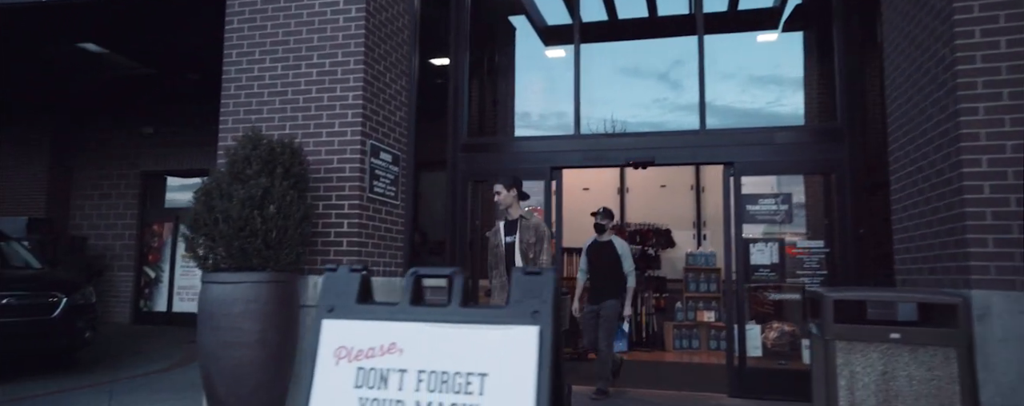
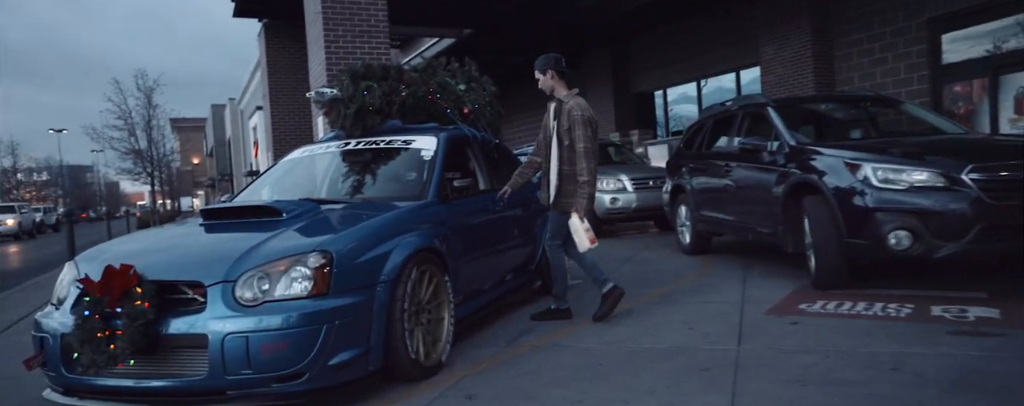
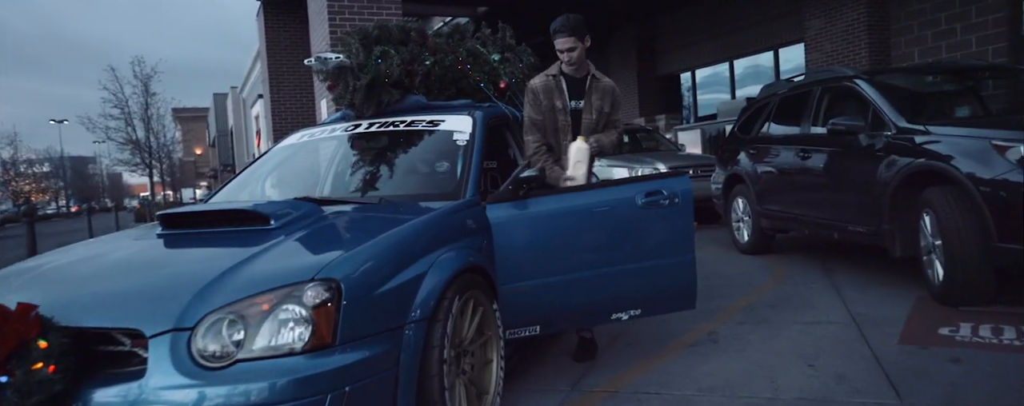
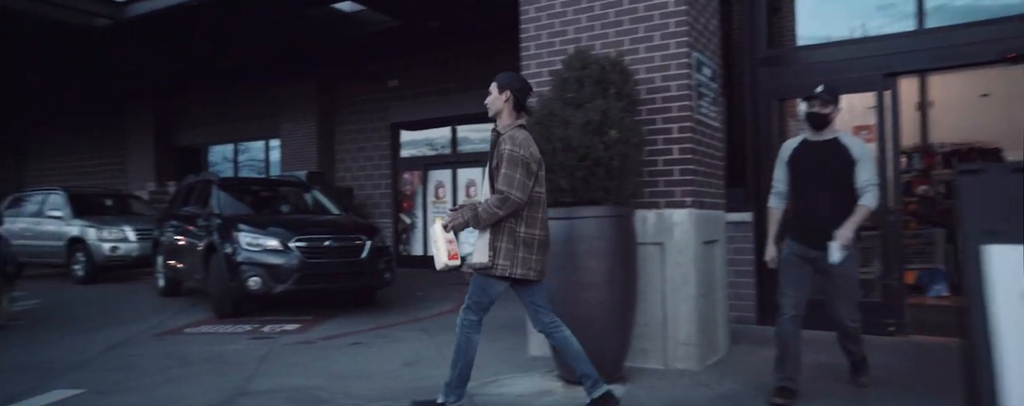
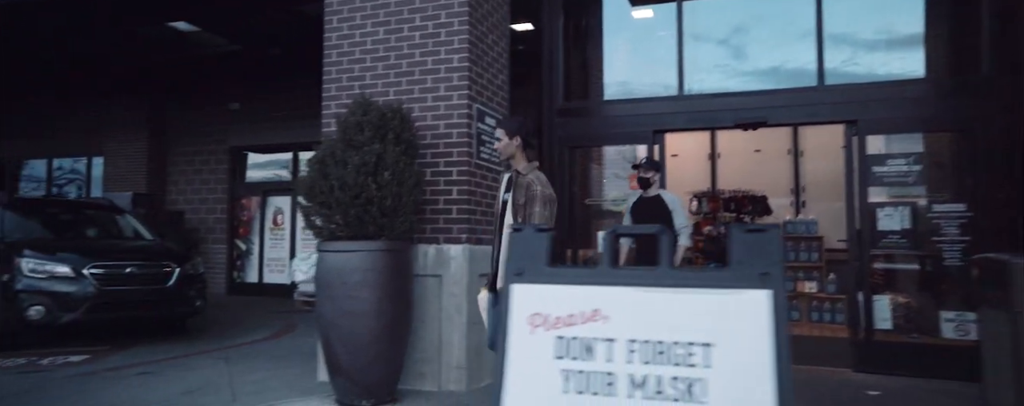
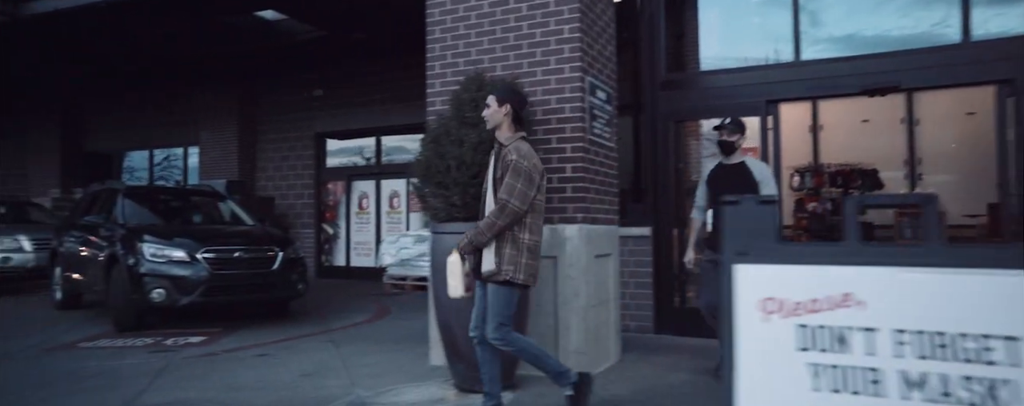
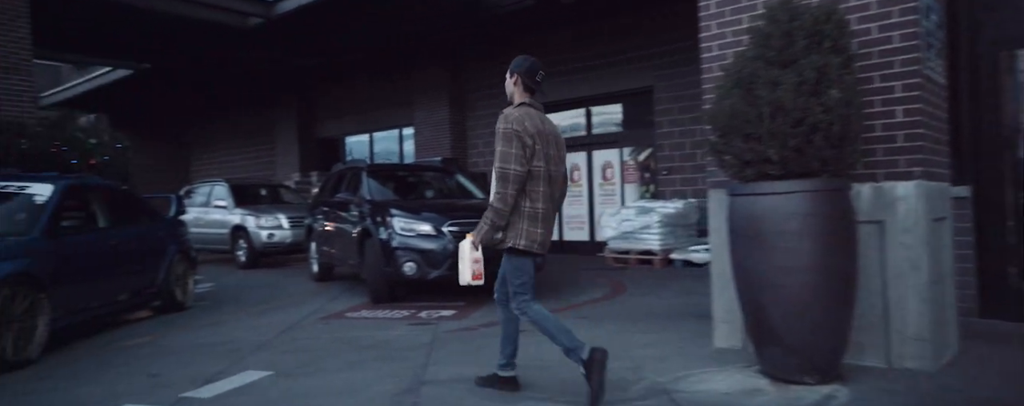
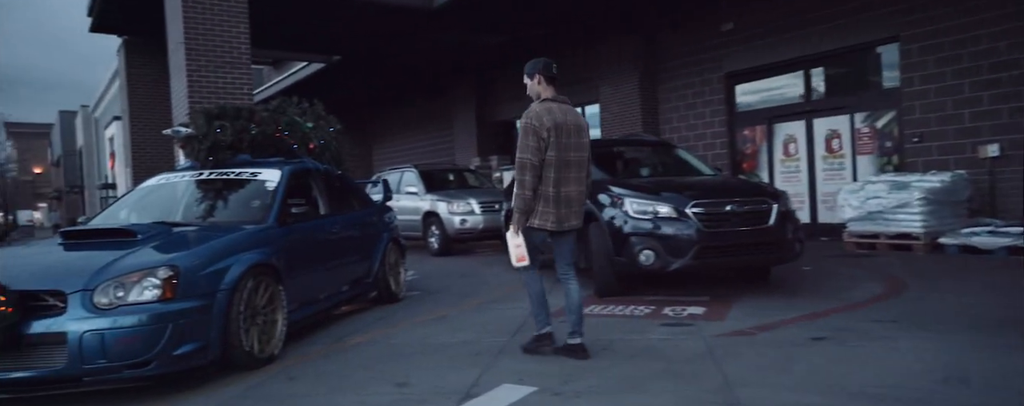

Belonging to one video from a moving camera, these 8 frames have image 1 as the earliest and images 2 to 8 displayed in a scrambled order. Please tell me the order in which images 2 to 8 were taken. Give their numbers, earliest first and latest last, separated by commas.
5, 6, 4, 7, 8, 2, 3
